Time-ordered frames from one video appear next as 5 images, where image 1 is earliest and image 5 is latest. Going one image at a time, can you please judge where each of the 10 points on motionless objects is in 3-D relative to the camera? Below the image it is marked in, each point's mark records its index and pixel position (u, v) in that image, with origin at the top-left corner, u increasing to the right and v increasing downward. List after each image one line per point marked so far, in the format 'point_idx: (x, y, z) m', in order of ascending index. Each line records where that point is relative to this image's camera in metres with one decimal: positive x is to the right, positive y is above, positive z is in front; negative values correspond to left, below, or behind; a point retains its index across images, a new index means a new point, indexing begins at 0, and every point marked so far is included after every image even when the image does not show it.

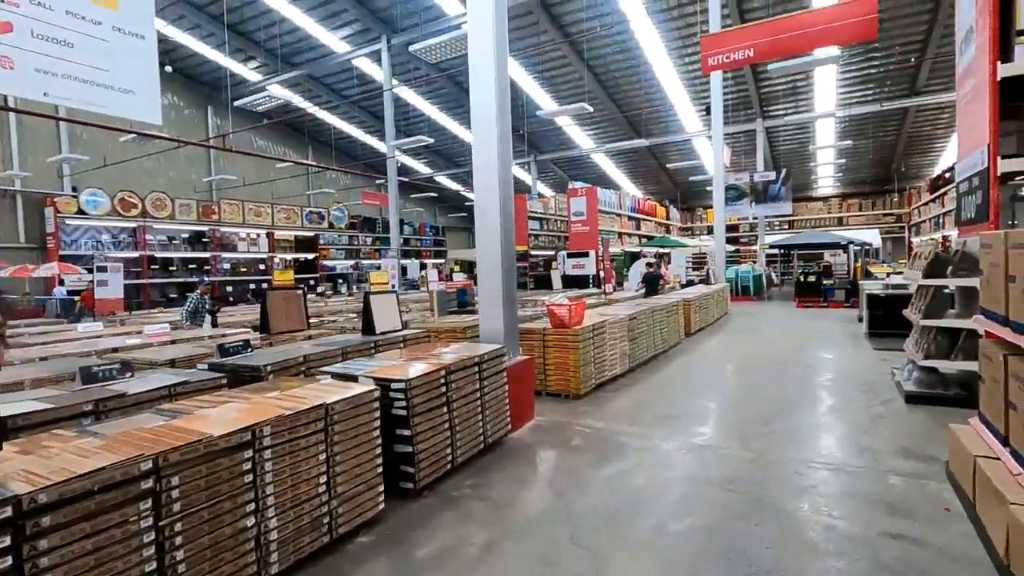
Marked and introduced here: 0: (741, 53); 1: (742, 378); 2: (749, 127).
0: (+3.1, +3.2, +7.3) m
1: (+2.5, -1.0, +5.8) m
2: (+8.3, +5.7, +18.9) m
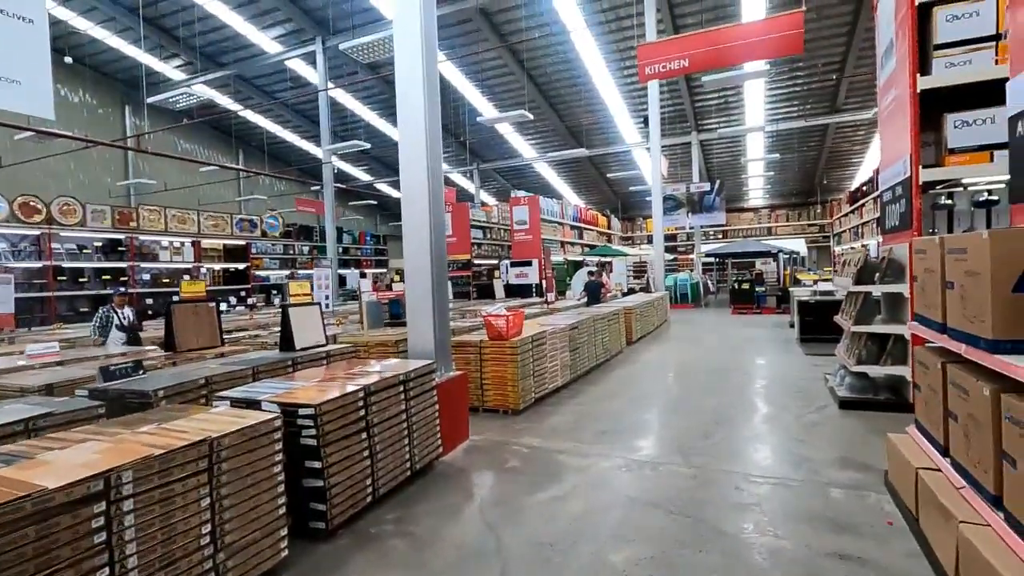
0: (+2.3, +3.1, +7.4) m
1: (+1.8, -1.1, +5.8) m
2: (+6.3, +5.4, +19.4) m
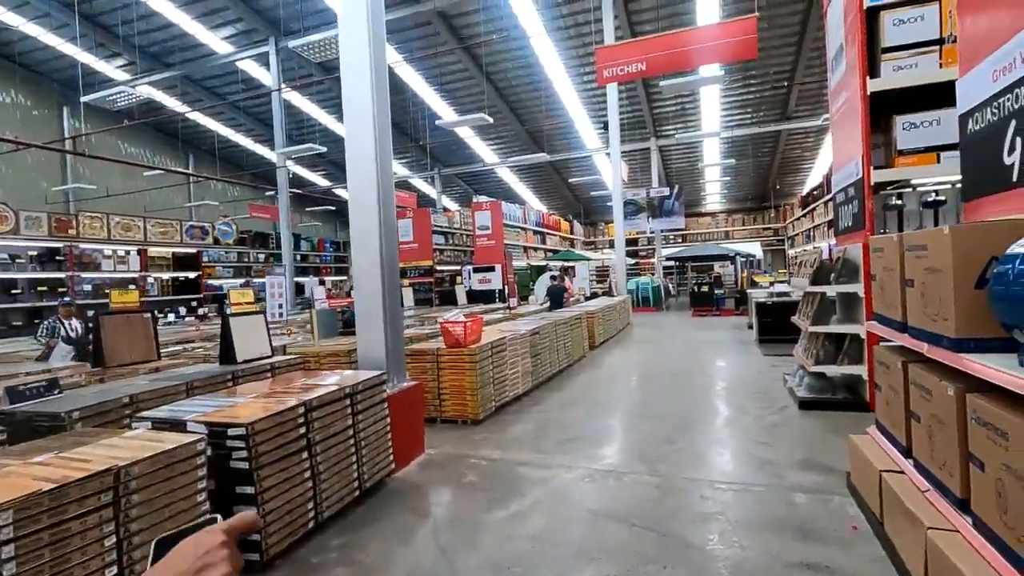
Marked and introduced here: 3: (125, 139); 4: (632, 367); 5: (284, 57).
0: (+1.7, +3.1, +7.4) m
1: (+1.4, -1.1, +5.7) m
2: (+4.8, +5.2, +19.7) m
3: (-13.7, +5.3, +19.0) m
4: (+1.7, -1.1, +7.4) m
5: (-6.4, +6.6, +15.3) m
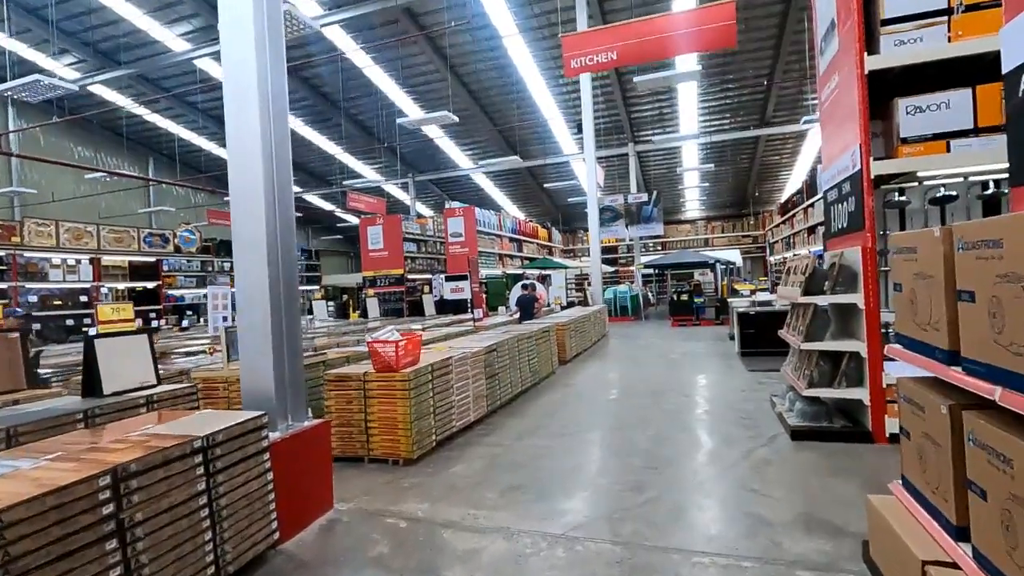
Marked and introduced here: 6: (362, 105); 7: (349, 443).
0: (+1.2, +2.9, +6.7) m
1: (+1.0, -1.2, +5.0) m
2: (+3.9, +4.9, +19.2) m
3: (-14.6, +4.9, +17.9) m
4: (+1.2, -1.2, +6.7) m
5: (-7.2, +6.3, +14.5) m
6: (-4.9, +5.9, +17.4) m
7: (-1.2, -1.1, +3.8) m
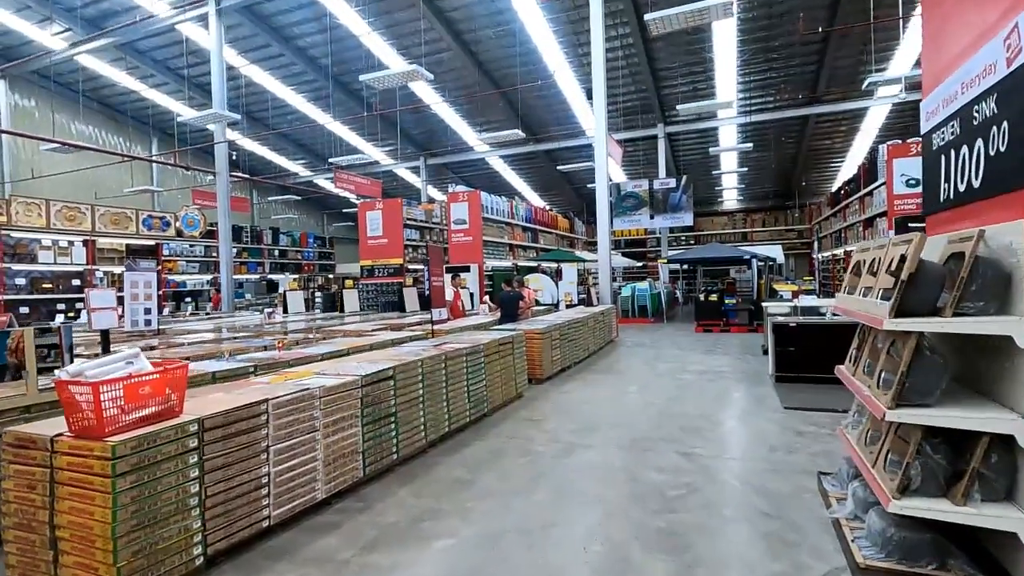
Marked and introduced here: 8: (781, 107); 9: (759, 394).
0: (+0.7, +2.9, +4.8) m
1: (+0.3, -1.2, +3.2) m
2: (+4.3, +5.0, +17.0) m
3: (-14.2, +5.4, +16.9) m
4: (+0.6, -1.2, +4.8) m
5: (-7.0, +6.6, +13.1) m
6: (-4.5, +6.2, +15.8) m
7: (-1.9, -1.1, +2.1) m
8: (+7.8, +5.4, +15.6) m
9: (+2.6, -1.1, +5.7) m
